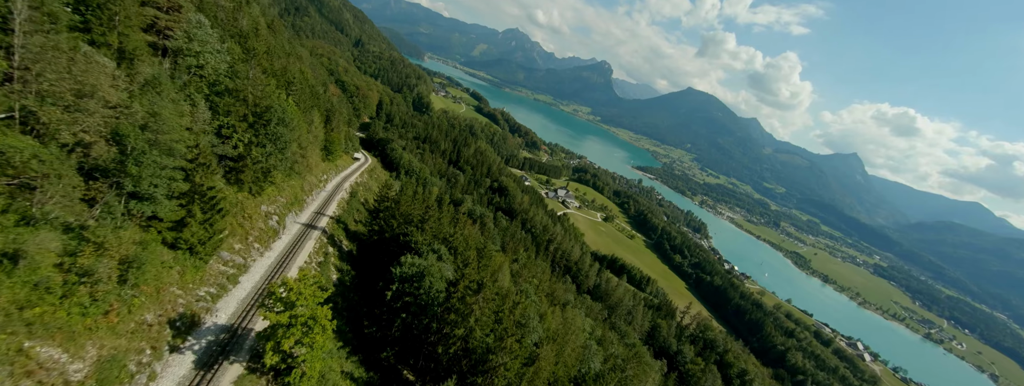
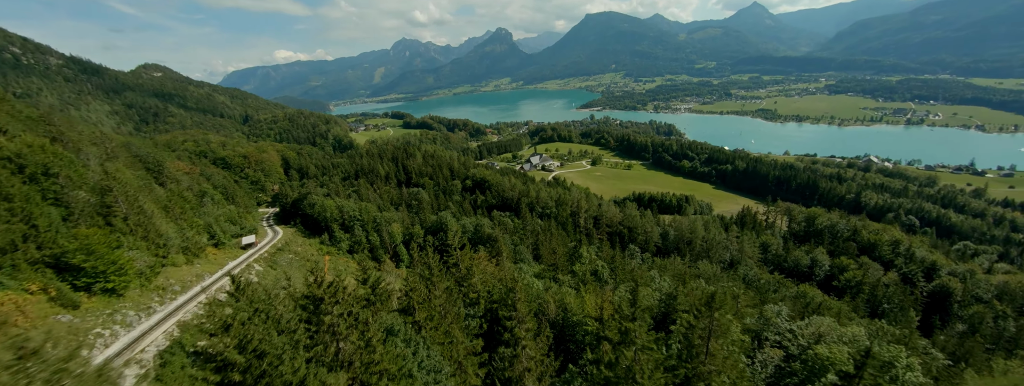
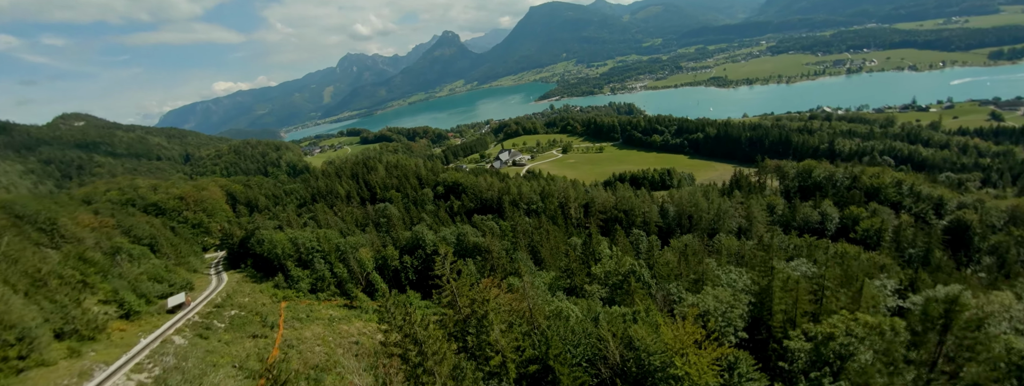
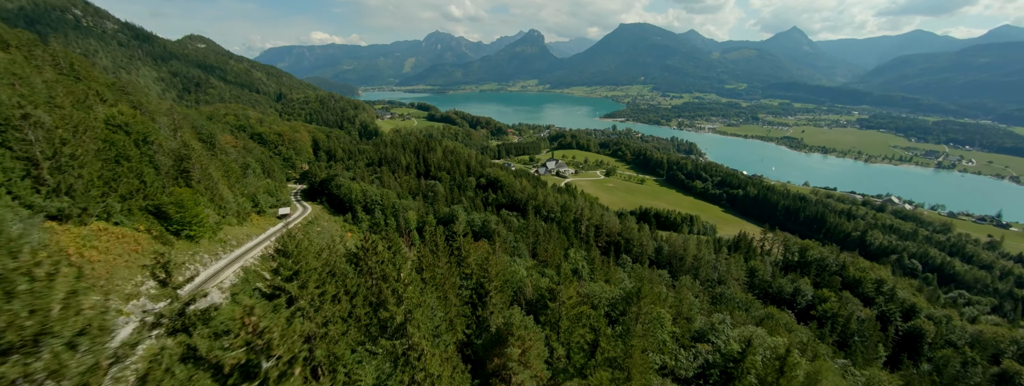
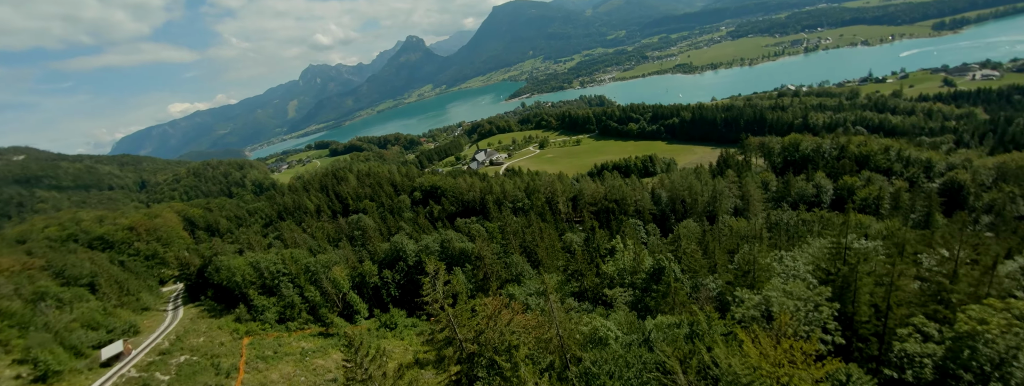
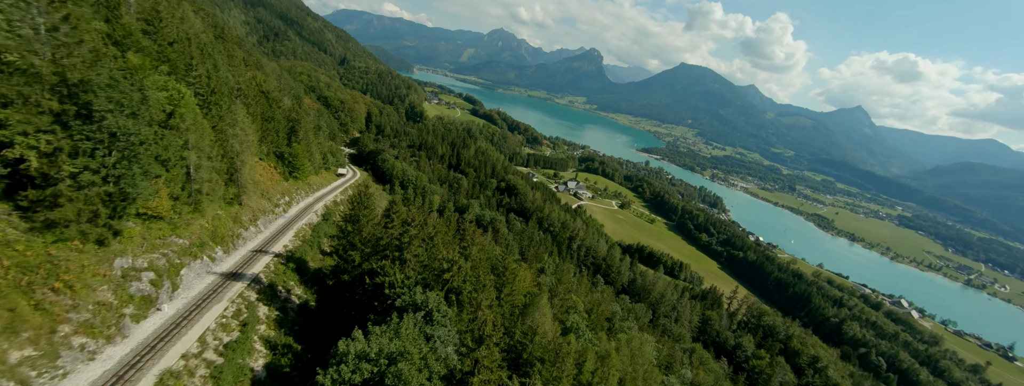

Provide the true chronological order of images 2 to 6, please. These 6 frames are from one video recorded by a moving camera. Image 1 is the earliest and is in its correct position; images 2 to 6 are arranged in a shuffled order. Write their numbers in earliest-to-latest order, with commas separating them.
6, 4, 2, 3, 5
